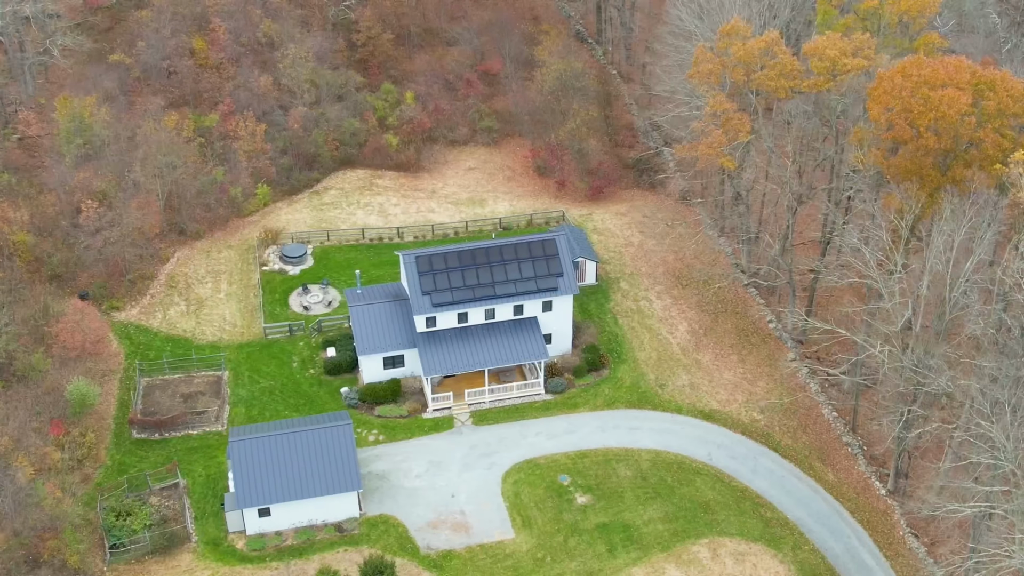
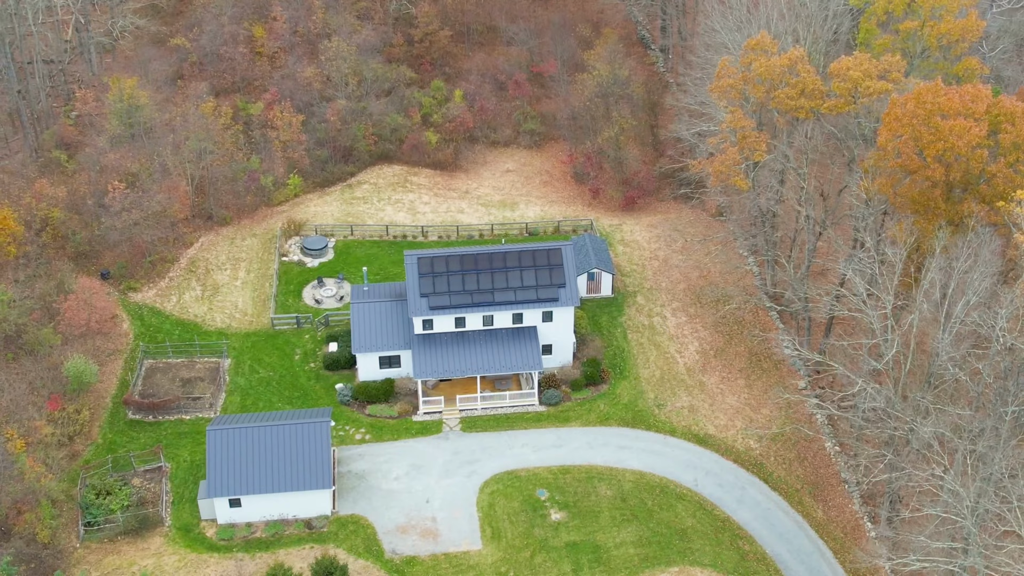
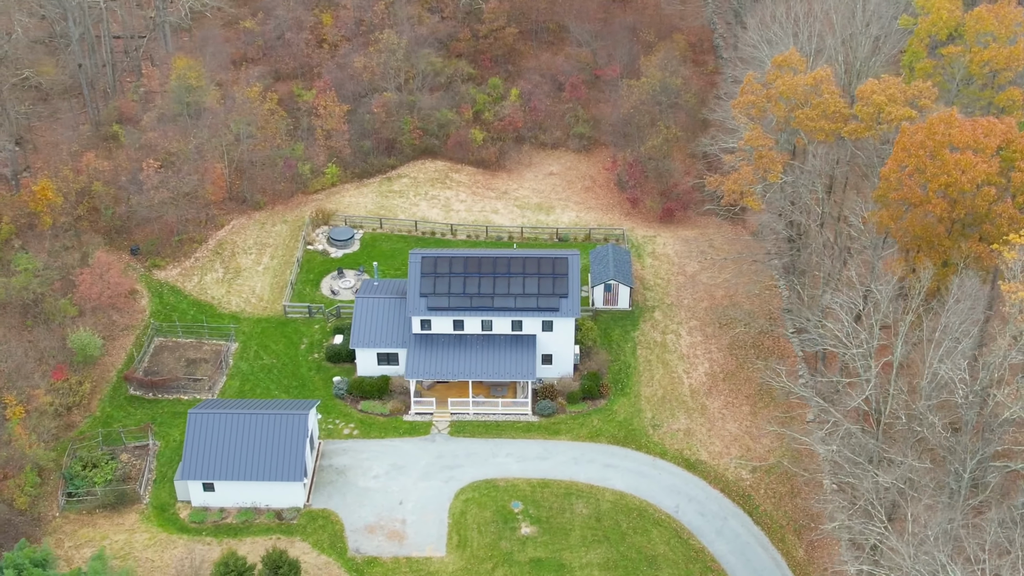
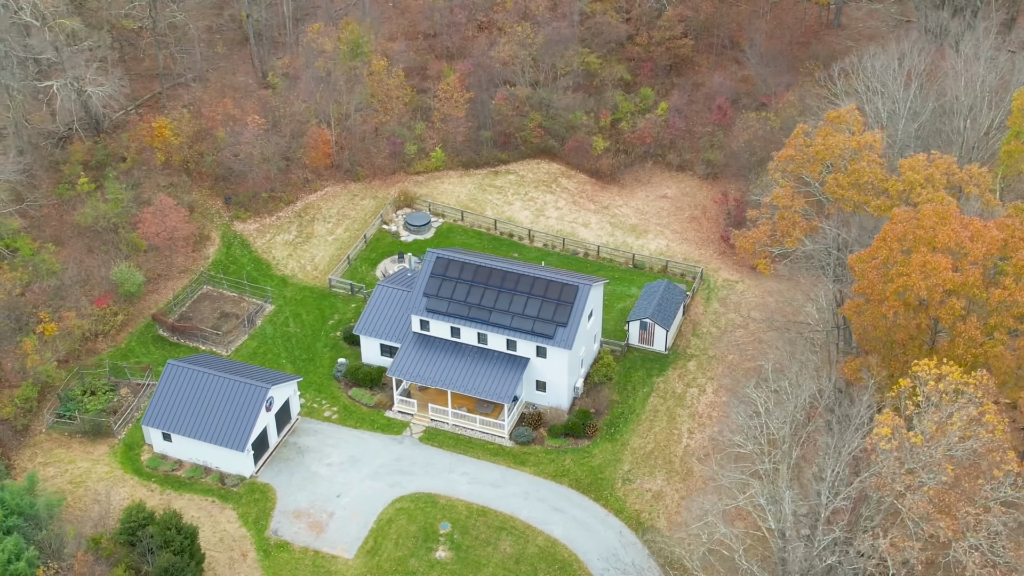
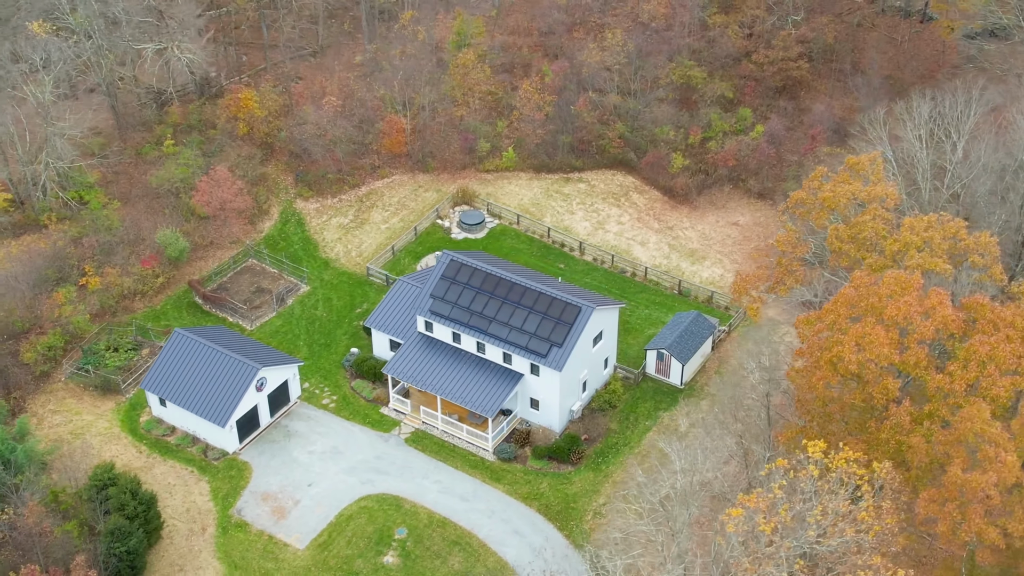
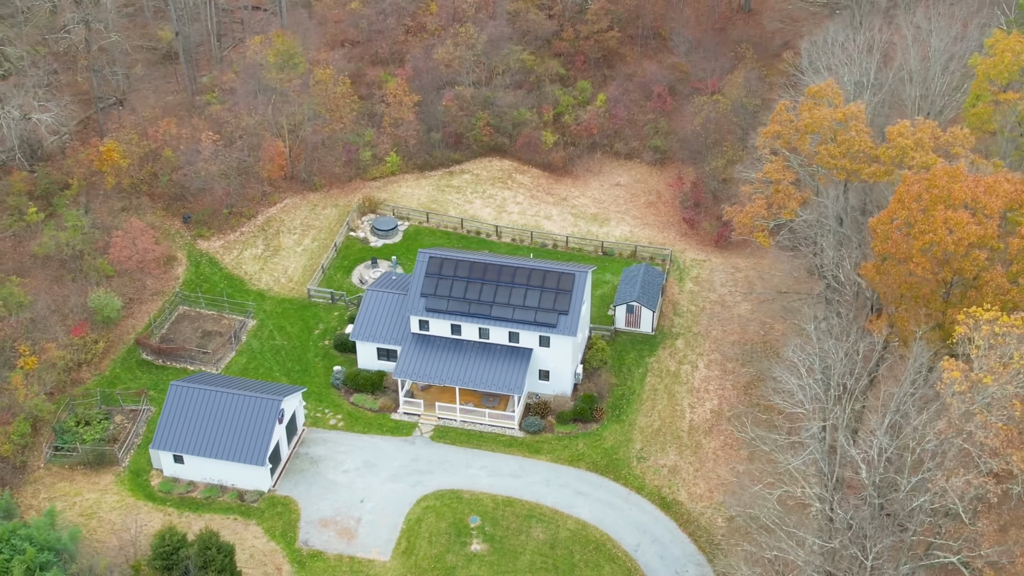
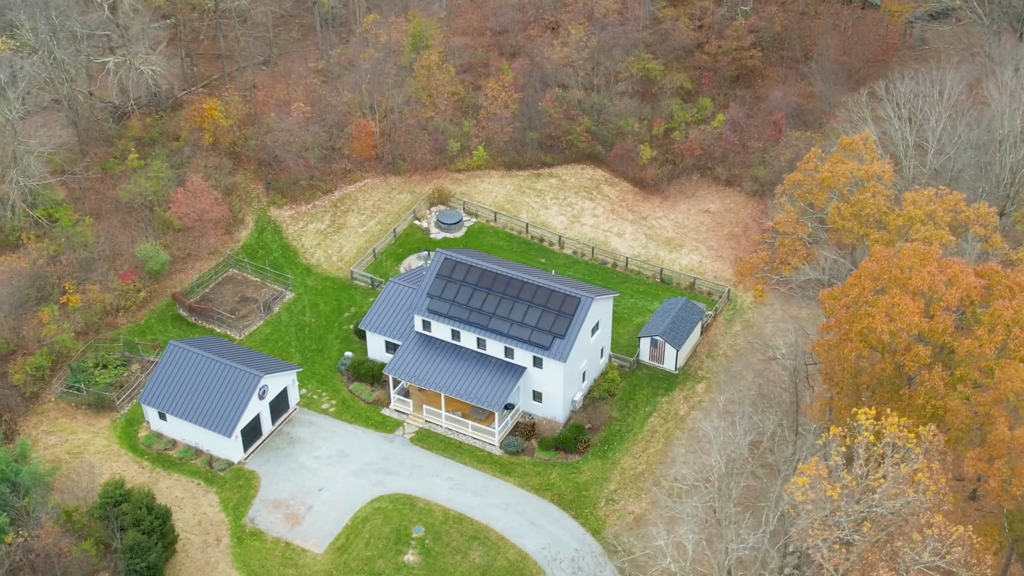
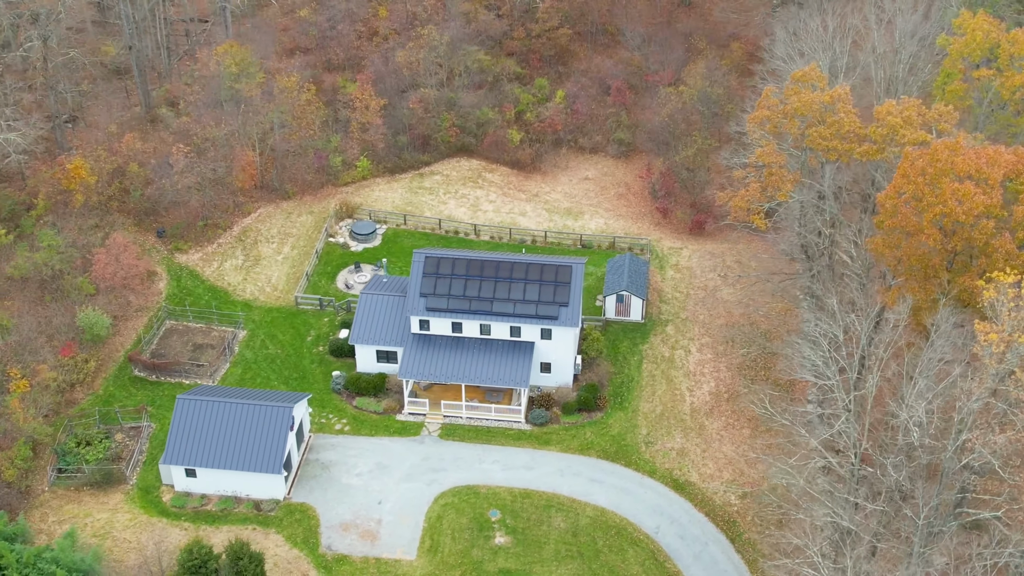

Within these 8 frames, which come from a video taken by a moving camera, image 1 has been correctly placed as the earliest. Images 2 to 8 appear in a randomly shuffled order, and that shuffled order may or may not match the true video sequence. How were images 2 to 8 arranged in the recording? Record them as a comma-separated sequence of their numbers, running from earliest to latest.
2, 3, 8, 6, 4, 7, 5
